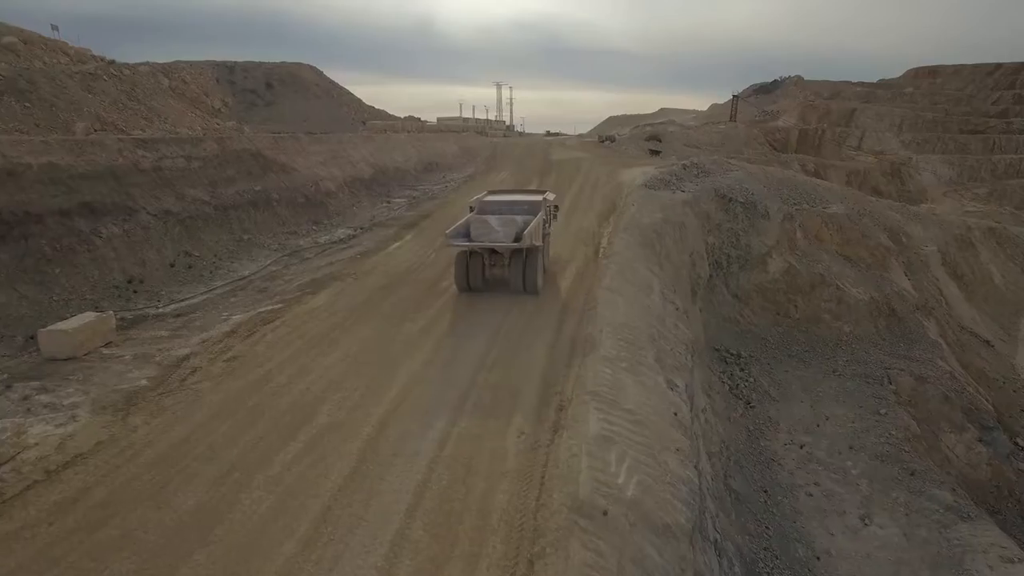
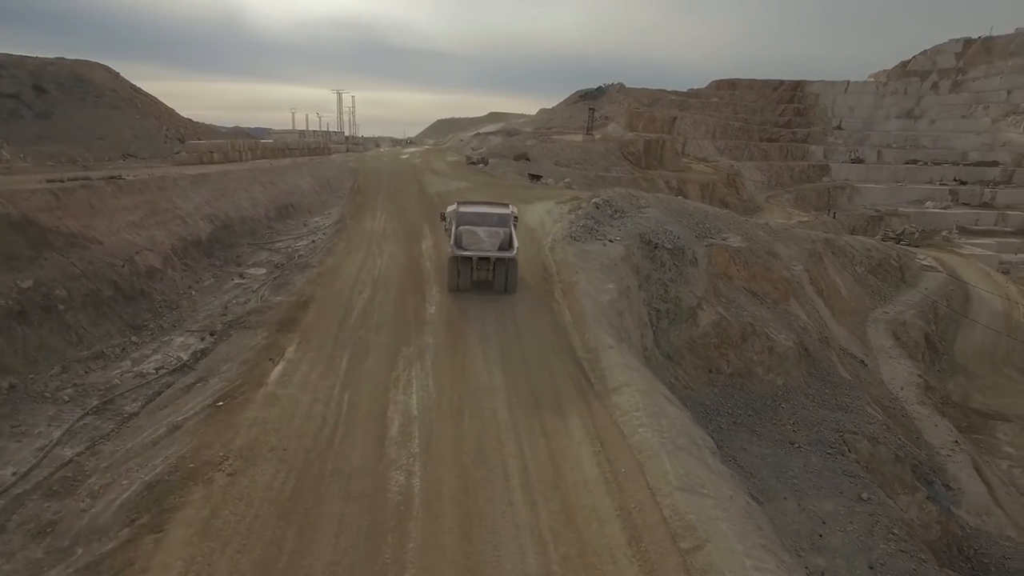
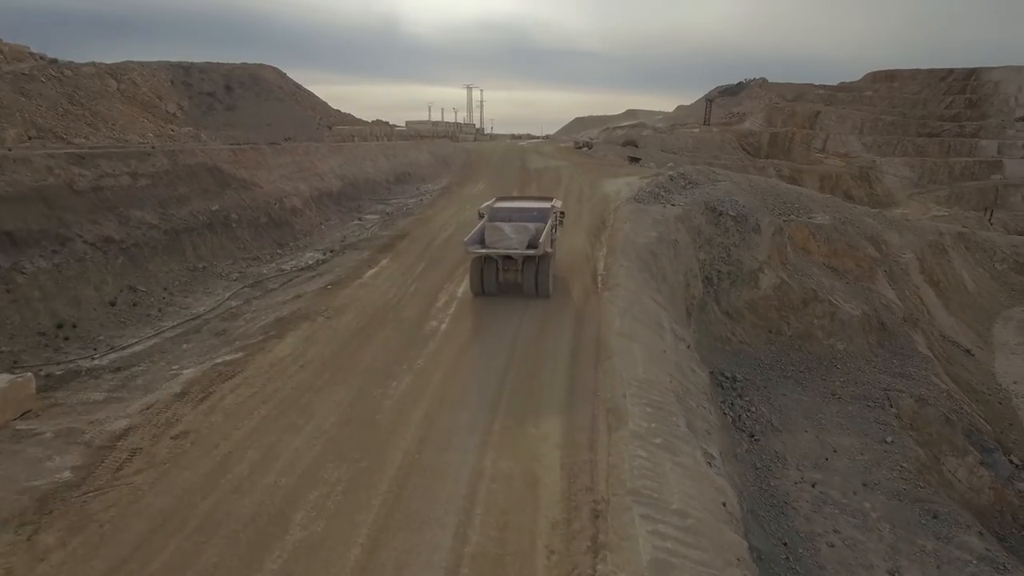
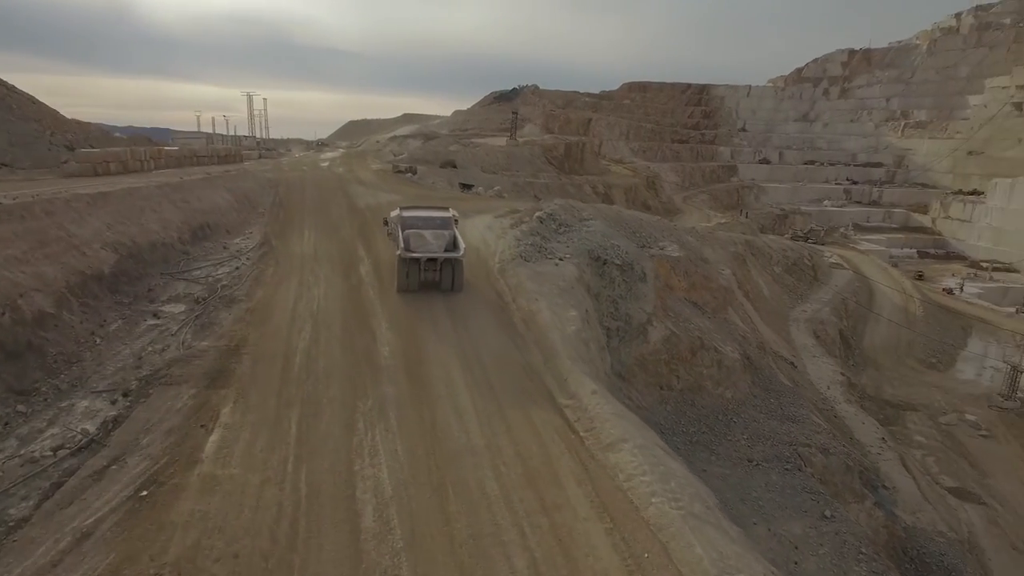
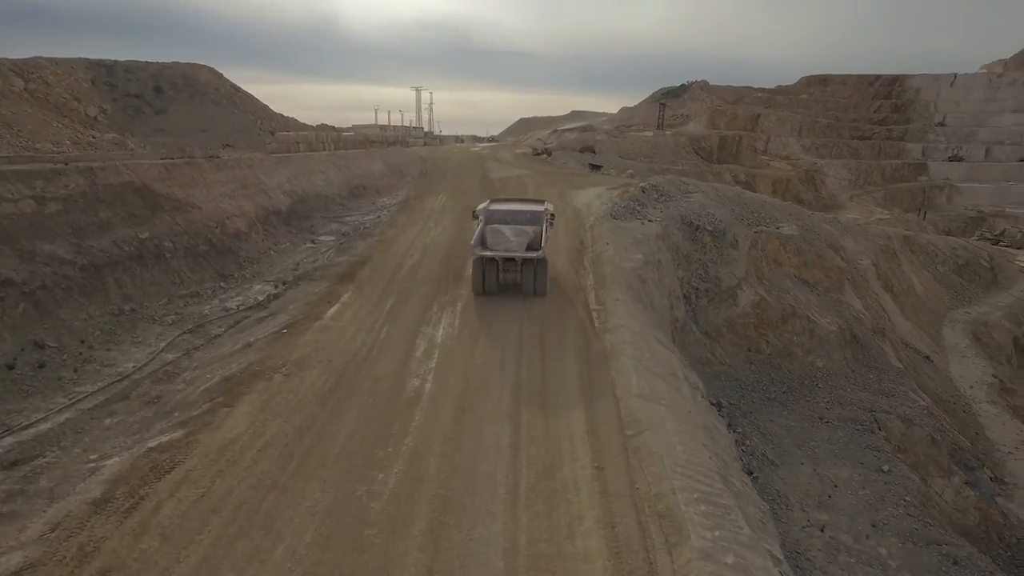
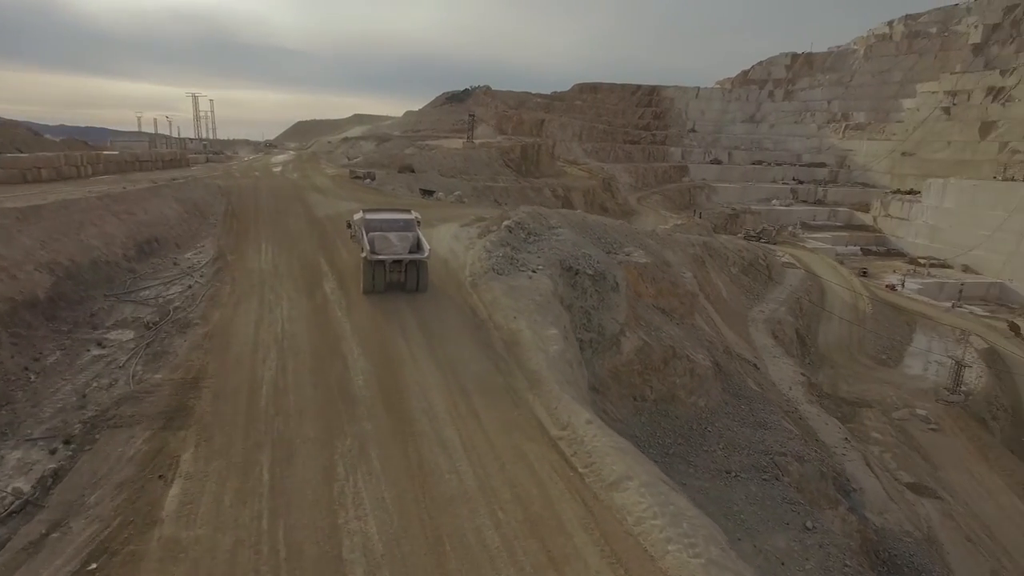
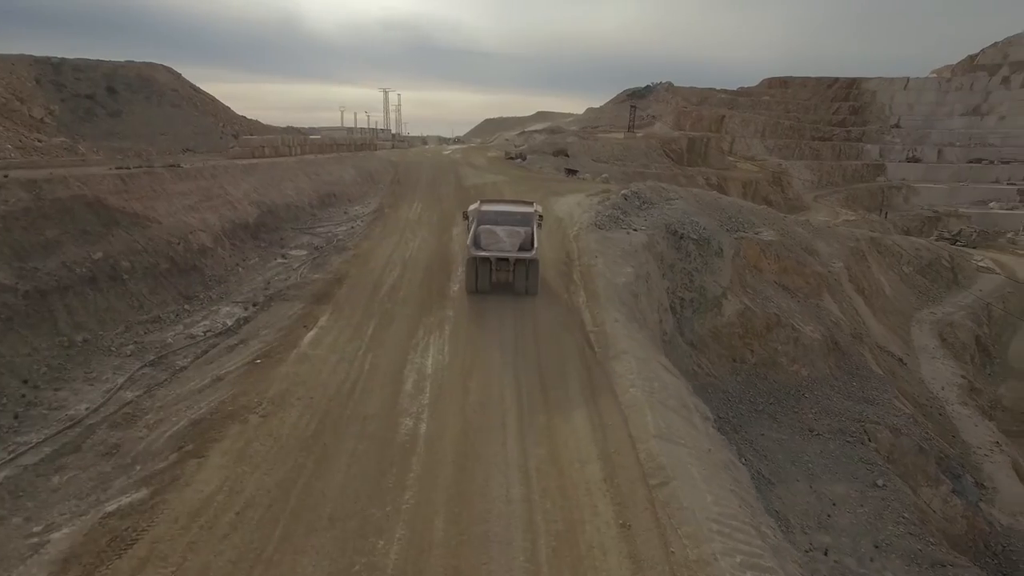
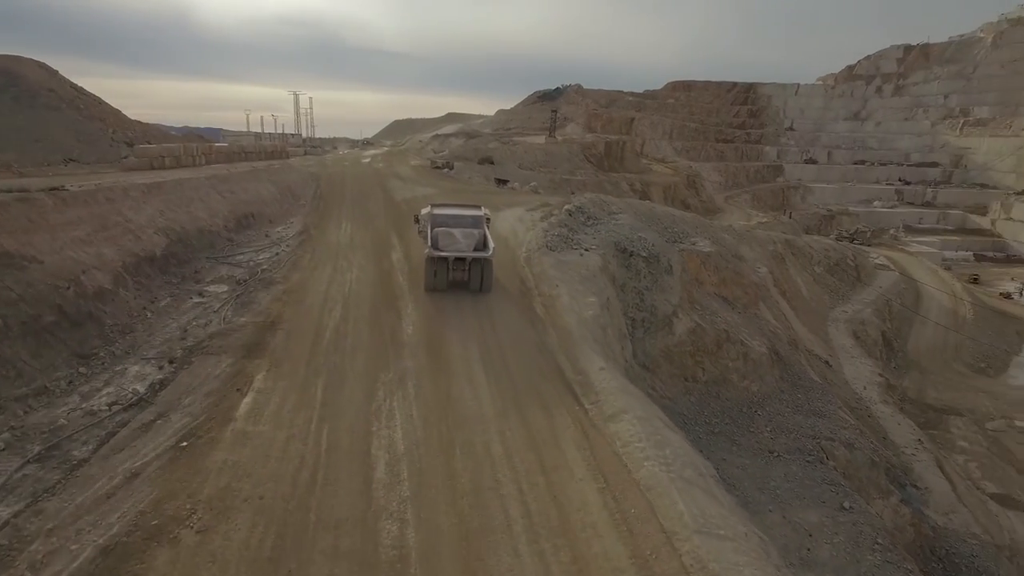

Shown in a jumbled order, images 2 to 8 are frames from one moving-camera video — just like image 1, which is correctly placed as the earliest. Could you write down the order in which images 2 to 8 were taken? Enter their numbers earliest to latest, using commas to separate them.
3, 5, 7, 2, 8, 4, 6
